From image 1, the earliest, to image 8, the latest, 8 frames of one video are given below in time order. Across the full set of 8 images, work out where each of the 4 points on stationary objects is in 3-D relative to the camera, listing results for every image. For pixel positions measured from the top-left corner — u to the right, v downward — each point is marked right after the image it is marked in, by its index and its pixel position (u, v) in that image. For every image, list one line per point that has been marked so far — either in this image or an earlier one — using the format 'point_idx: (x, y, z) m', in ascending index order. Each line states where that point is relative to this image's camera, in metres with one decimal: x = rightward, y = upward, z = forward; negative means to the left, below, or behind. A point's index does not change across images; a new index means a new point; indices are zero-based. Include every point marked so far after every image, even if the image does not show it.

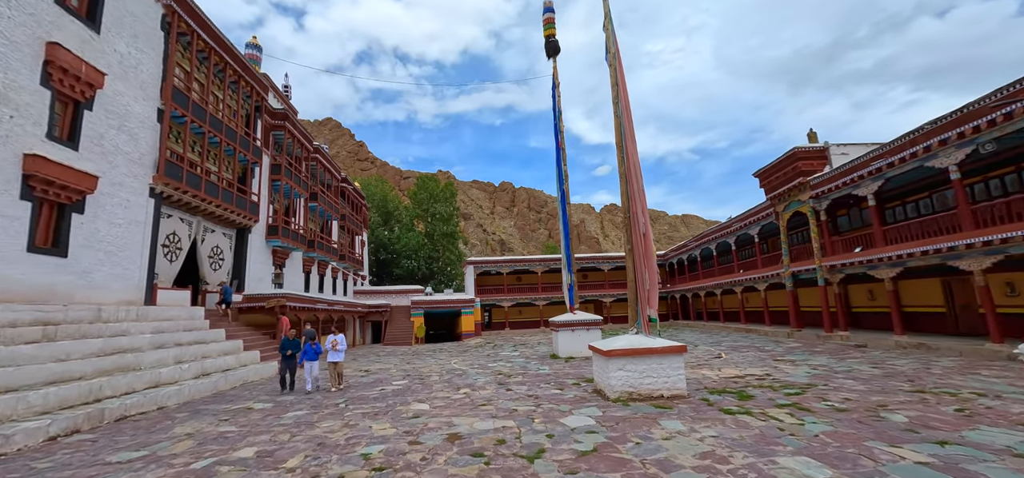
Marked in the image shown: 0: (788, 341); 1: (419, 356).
0: (+10.6, -3.9, +16.7) m
1: (-4.2, -5.3, +19.7) m
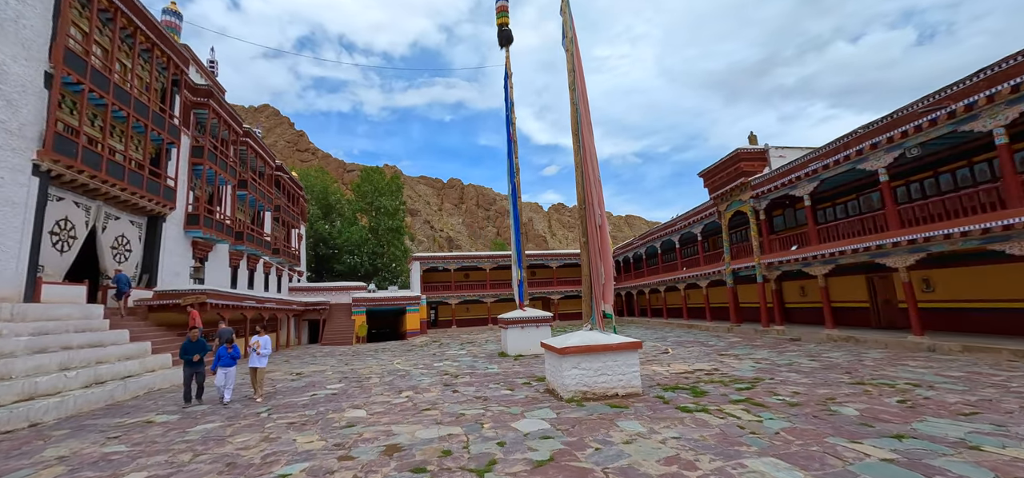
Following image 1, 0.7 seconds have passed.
0: (+8.6, -3.8, +17.2) m
1: (-6.5, -5.0, +18.5) m
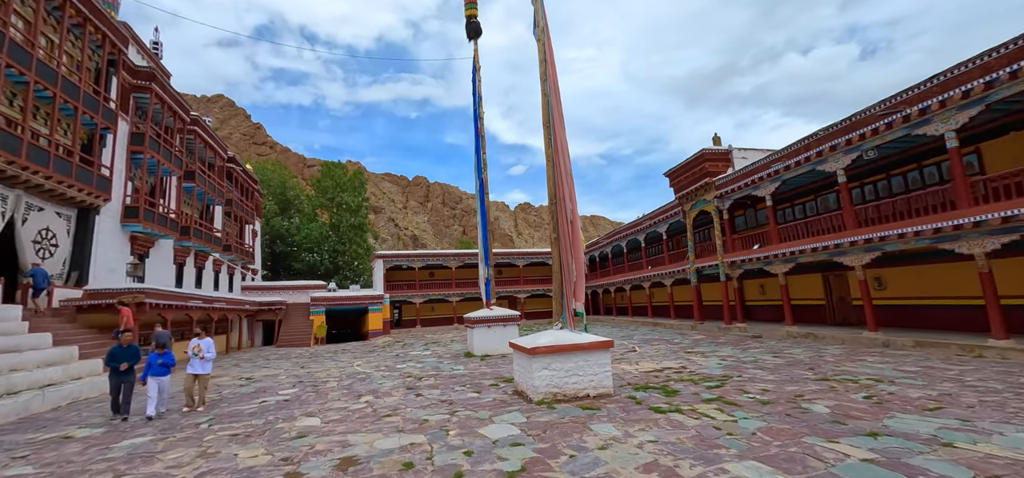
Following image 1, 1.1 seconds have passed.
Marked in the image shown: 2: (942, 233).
0: (+7.3, -3.8, +17.4) m
1: (-7.9, -4.9, +17.6) m
2: (+9.6, +0.2, +9.7) m
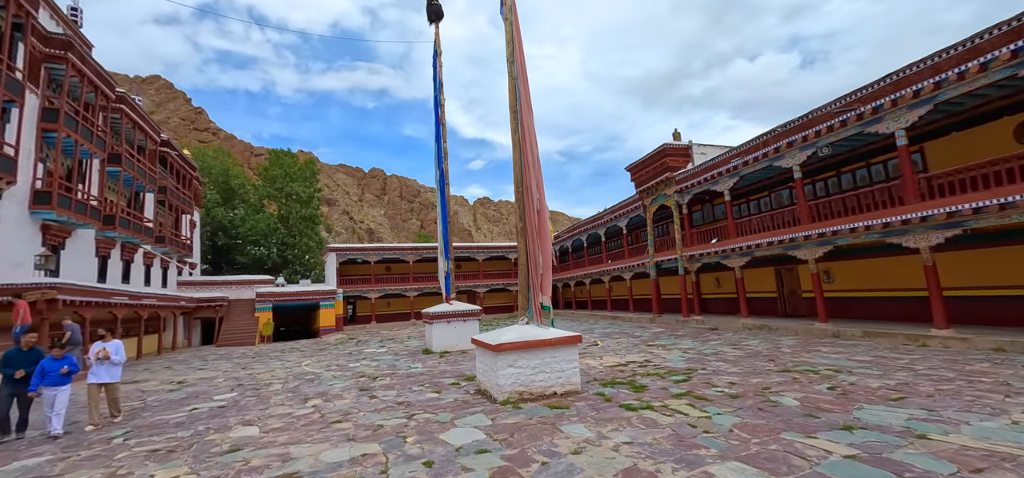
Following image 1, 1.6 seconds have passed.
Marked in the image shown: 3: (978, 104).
0: (+5.7, -3.5, +17.6) m
1: (-9.4, -4.5, +16.3) m
2: (+8.7, +0.3, +10.0) m
3: (+10.5, +3.1, +9.9) m
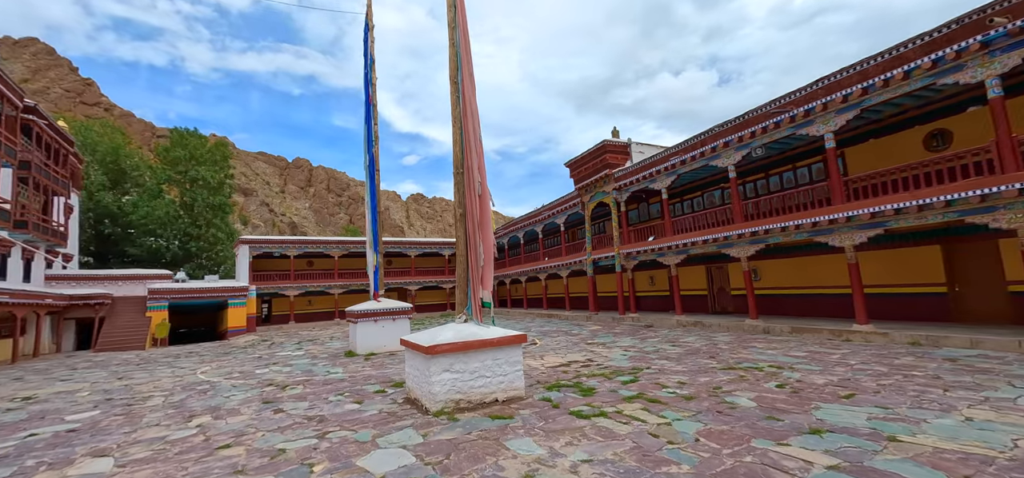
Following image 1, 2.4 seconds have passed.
0: (+3.1, -3.4, +17.4) m
1: (-11.7, -4.1, +13.9) m
2: (+7.3, +0.3, +10.4) m
3: (+9.2, +3.0, +10.5) m
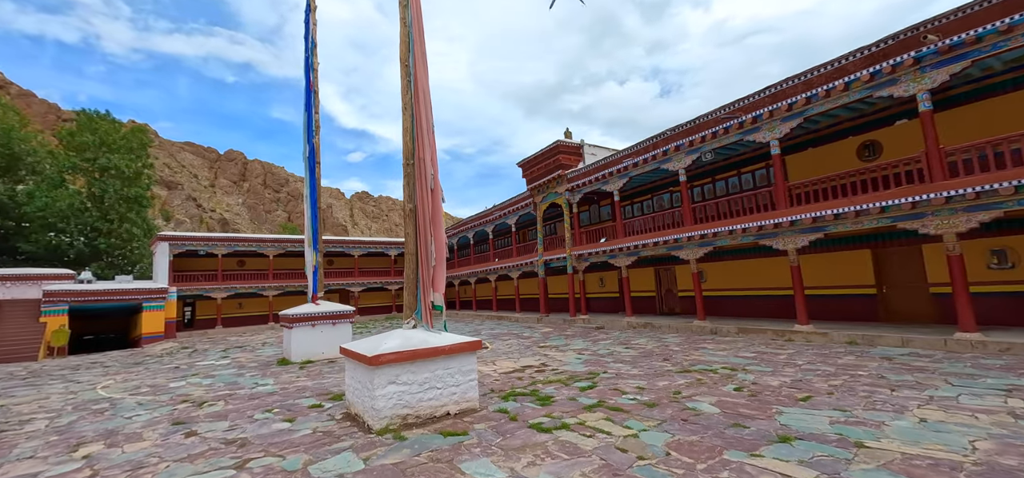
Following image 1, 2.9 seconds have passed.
0: (+1.1, -3.4, +17.2) m
1: (-13.1, -3.9, +11.9) m
2: (+6.2, +0.2, +10.7) m
3: (+8.1, +2.9, +11.1) m
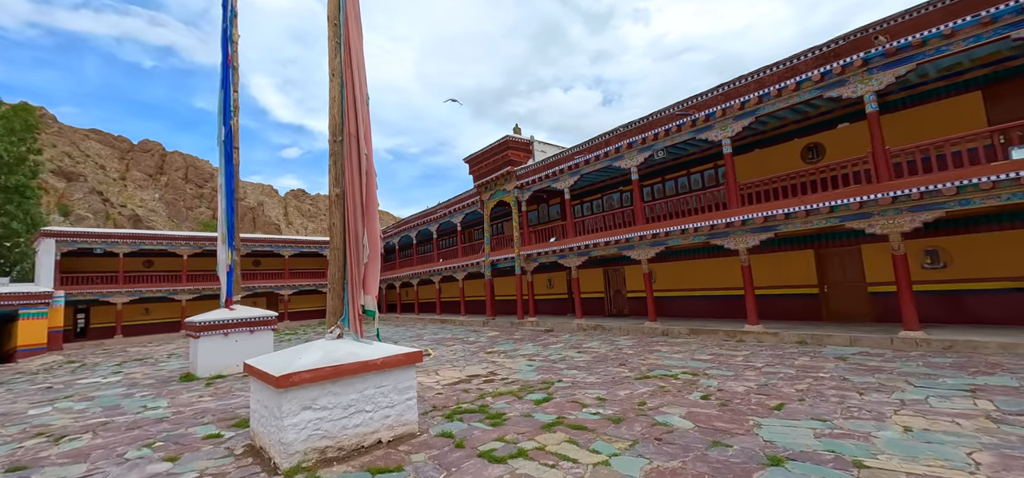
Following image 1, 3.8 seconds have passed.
0: (-0.9, -3.4, +16.3) m
1: (-14.4, -3.7, +9.3) m
2: (+5.0, +0.2, +10.6) m
3: (+6.8, +2.9, +11.2) m
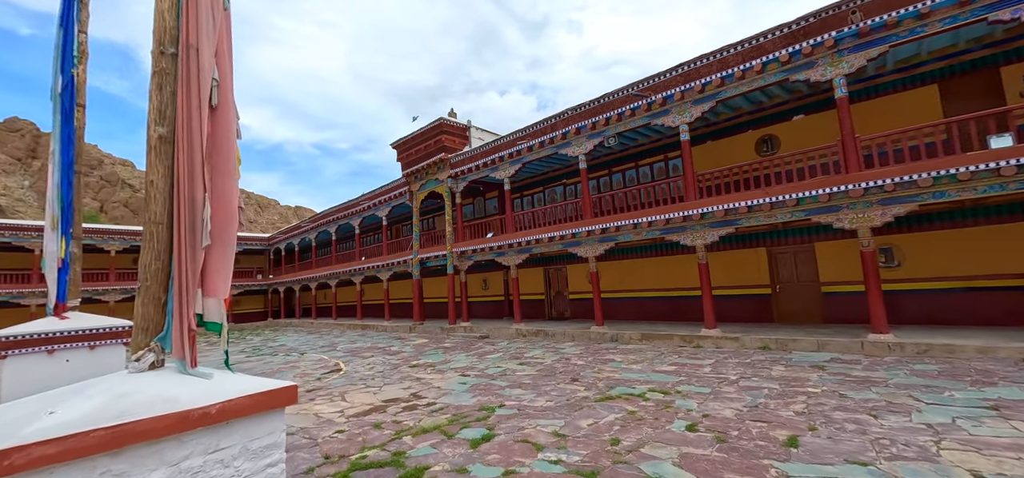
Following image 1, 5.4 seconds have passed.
0: (-3.2, -3.2, +14.4) m
1: (-15.5, -3.3, +5.4) m
2: (+3.5, +0.3, +9.6) m
3: (+5.3, +3.0, +10.5) m
